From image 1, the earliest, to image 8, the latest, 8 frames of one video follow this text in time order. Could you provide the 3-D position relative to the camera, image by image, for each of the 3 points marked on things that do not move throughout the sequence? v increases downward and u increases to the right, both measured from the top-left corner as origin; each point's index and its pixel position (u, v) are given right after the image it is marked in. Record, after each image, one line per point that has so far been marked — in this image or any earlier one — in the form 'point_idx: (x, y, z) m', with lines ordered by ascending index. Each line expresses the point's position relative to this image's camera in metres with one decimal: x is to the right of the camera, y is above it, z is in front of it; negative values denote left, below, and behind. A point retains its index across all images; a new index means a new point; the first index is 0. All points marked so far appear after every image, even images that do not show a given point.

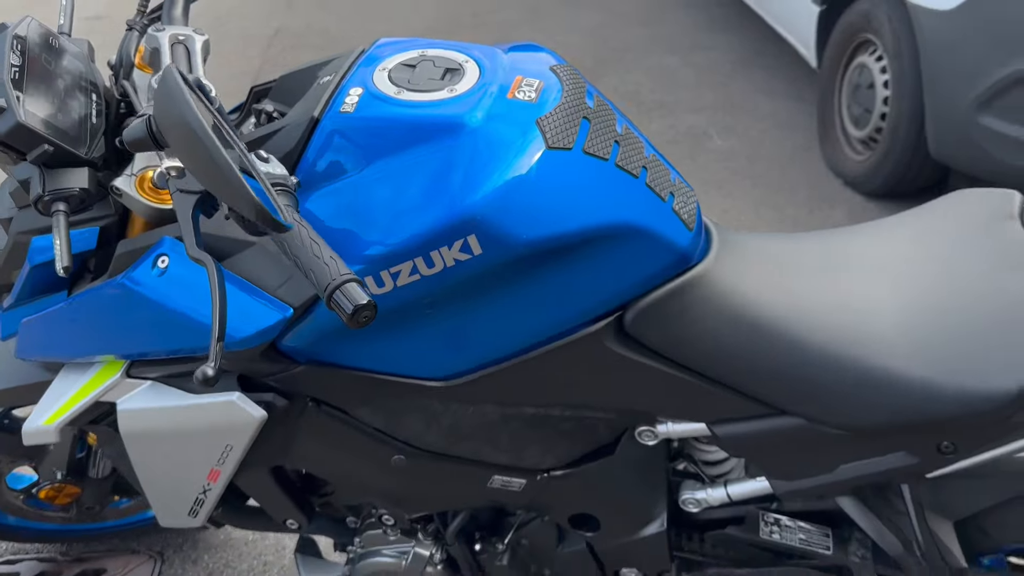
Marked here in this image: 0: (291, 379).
0: (-0.3, -0.1, +1.3) m
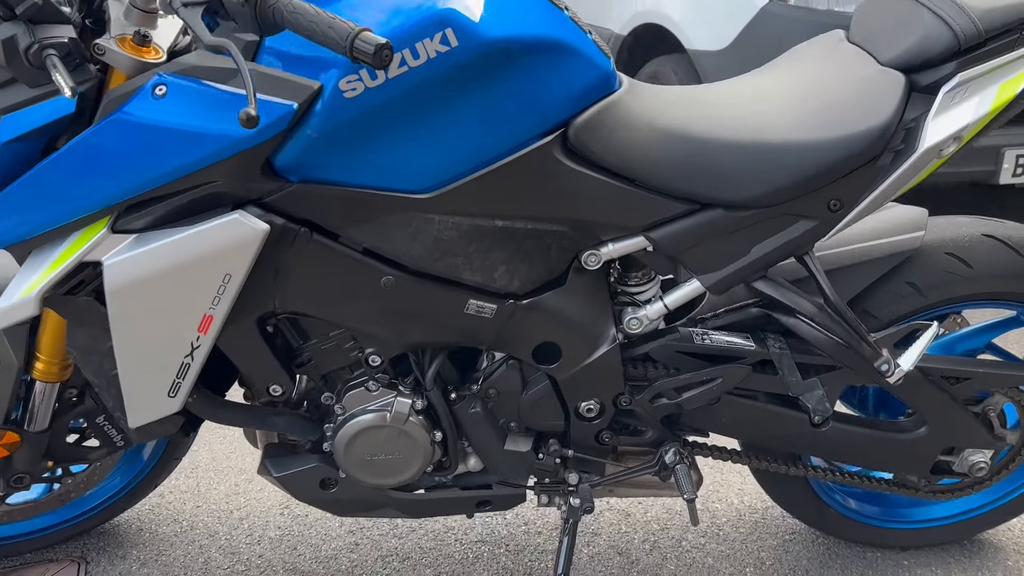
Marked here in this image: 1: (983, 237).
0: (-0.4, +0.2, +1.4) m
1: (+1.0, +0.1, +1.9) m
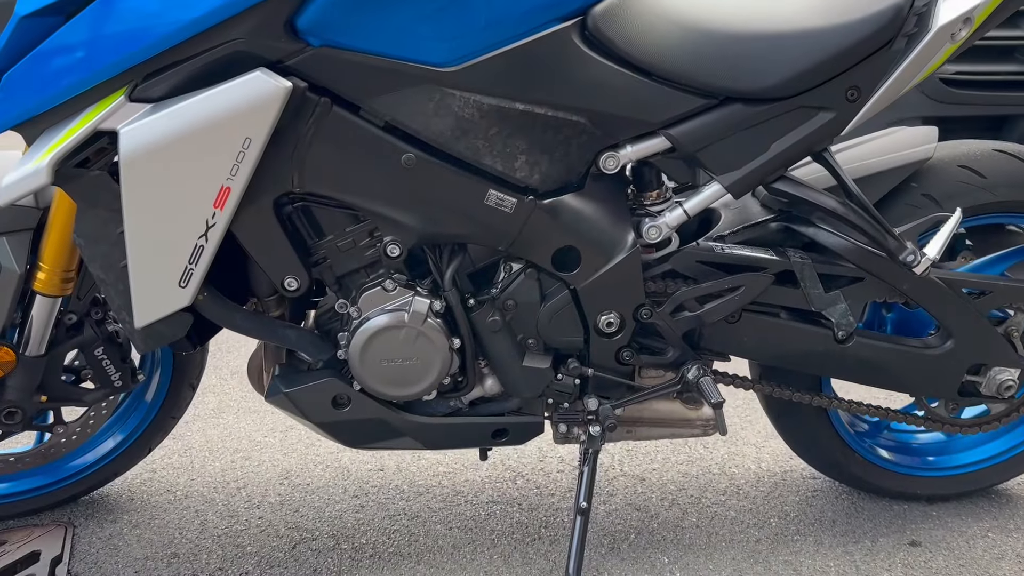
0: (-0.3, +0.4, +1.4) m
1: (+1.0, +0.3, +1.9) m
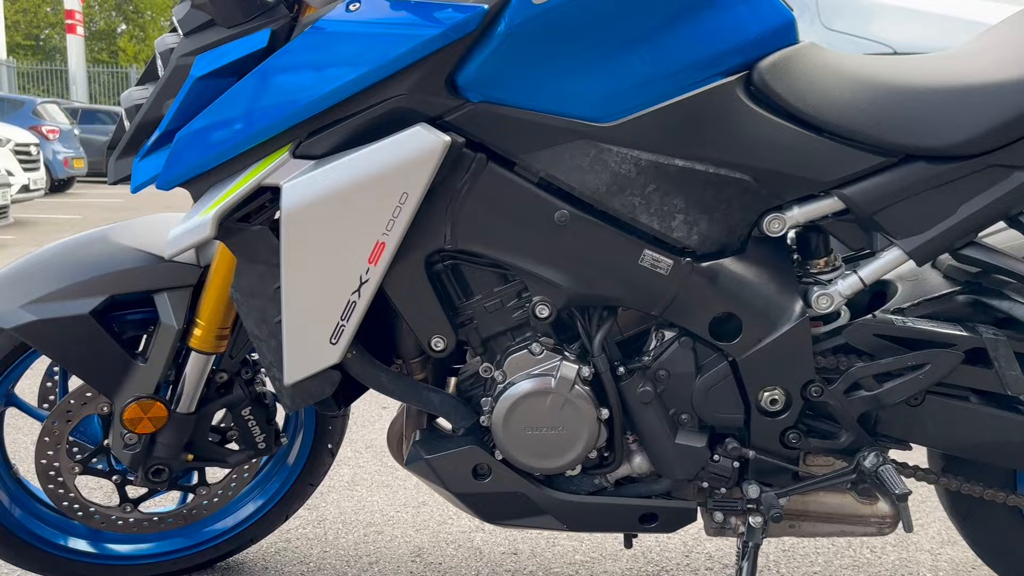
0: (-0.1, +0.3, +1.4) m
1: (+1.3, +0.1, +1.7) m
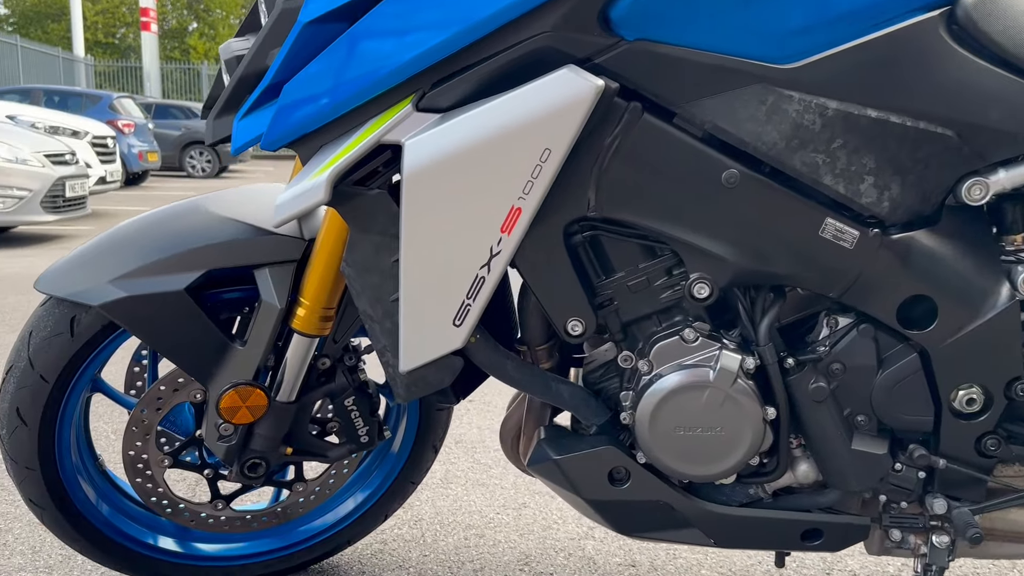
0: (+0.2, +0.3, +1.2) m
1: (+1.6, +0.2, +1.4) m
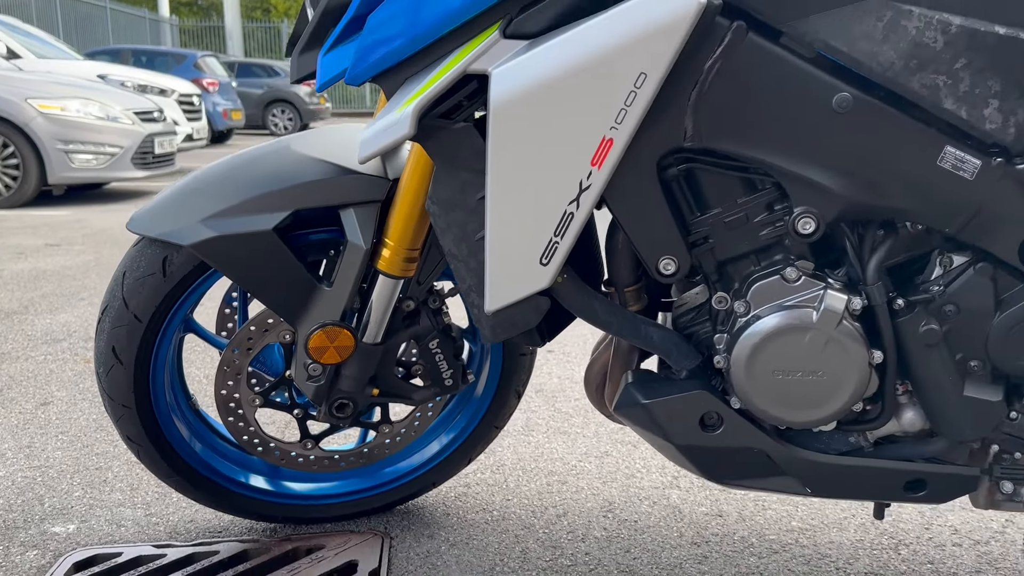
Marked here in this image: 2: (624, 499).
0: (+0.3, +0.4, +1.1) m
1: (+1.7, +0.2, +1.2) m
2: (+0.3, -0.5, +2.0) m
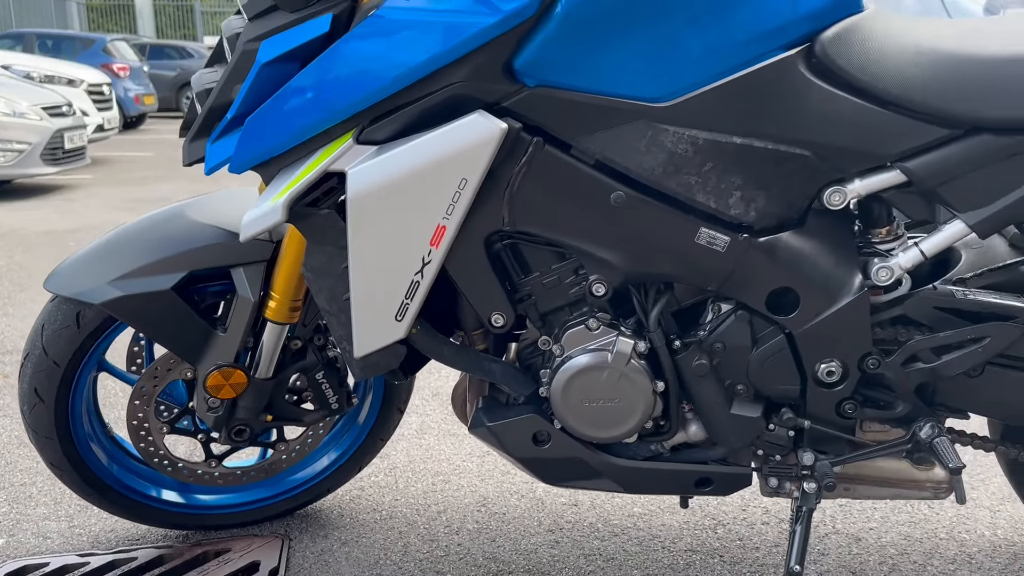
0: (0.0, +0.3, +1.4) m
1: (+1.5, +0.2, +1.6) m
2: (0.0, -0.6, +2.3) m
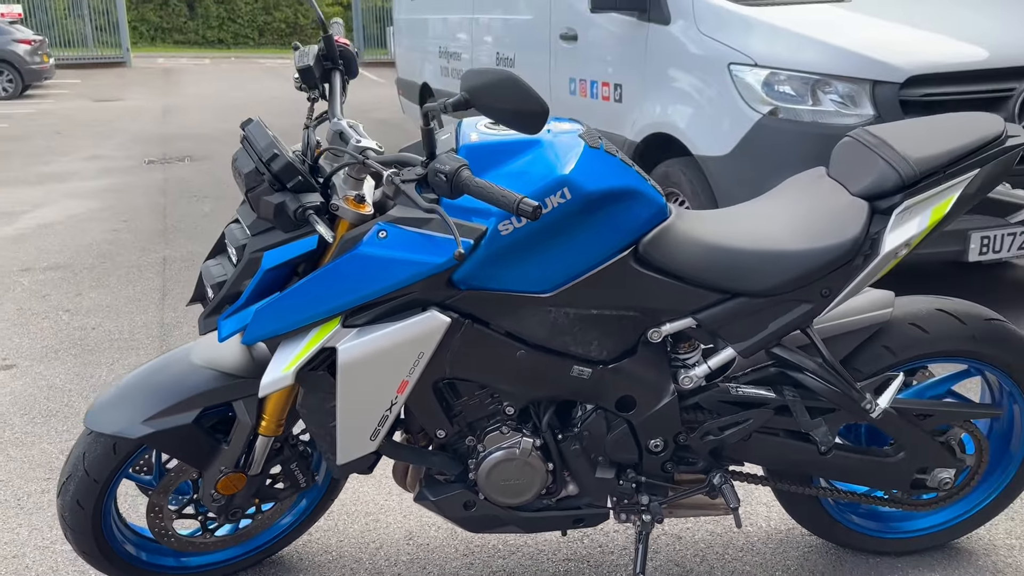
0: (-0.1, 0.0, +2.1) m
1: (+1.3, -0.1, +2.6) m
2: (-0.3, -0.8, +3.1) m
